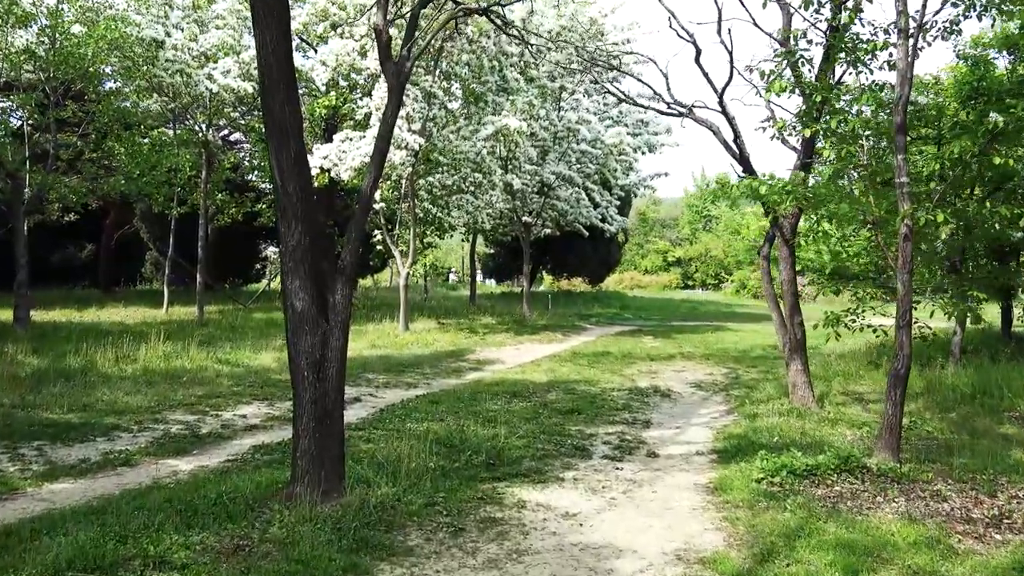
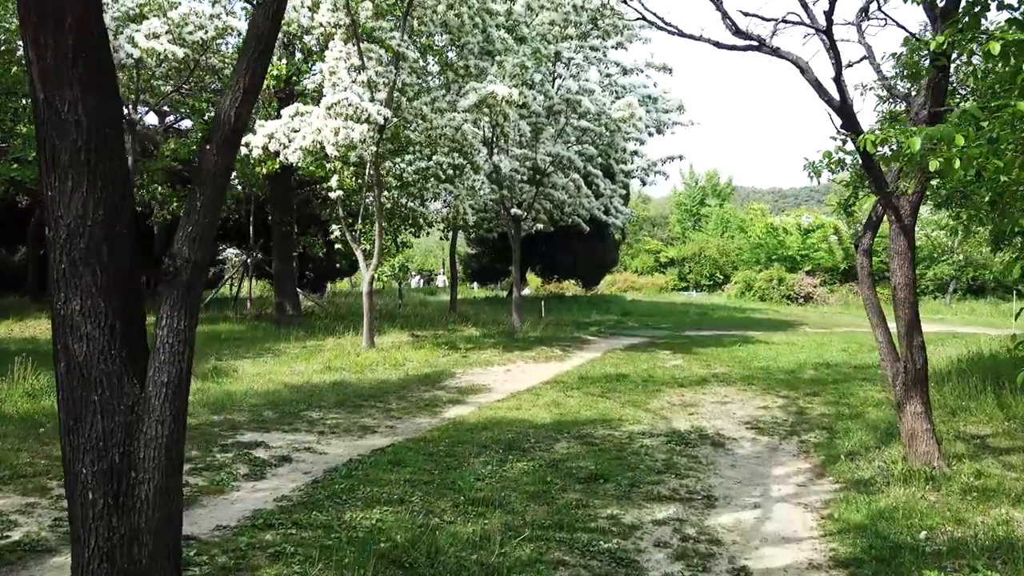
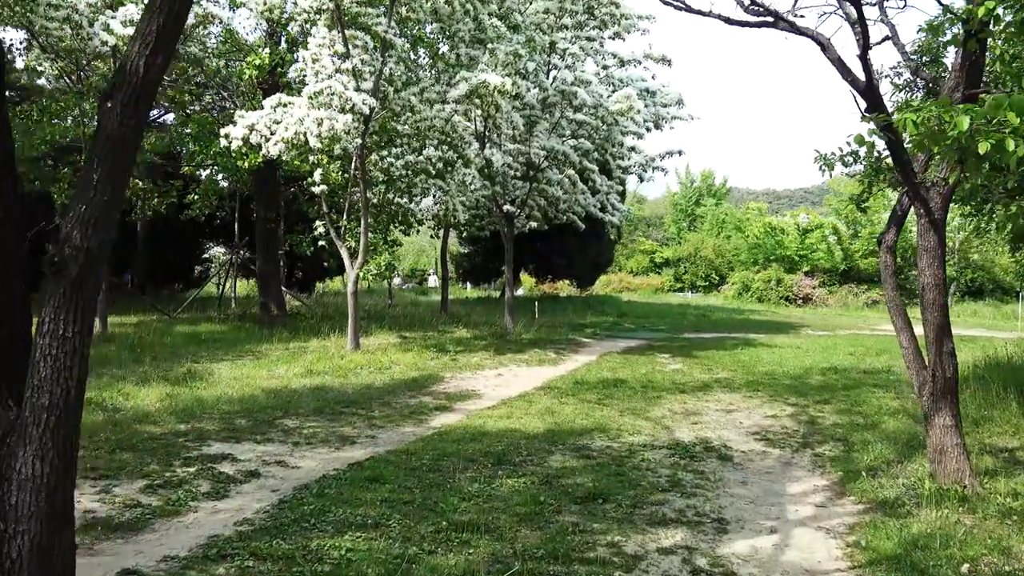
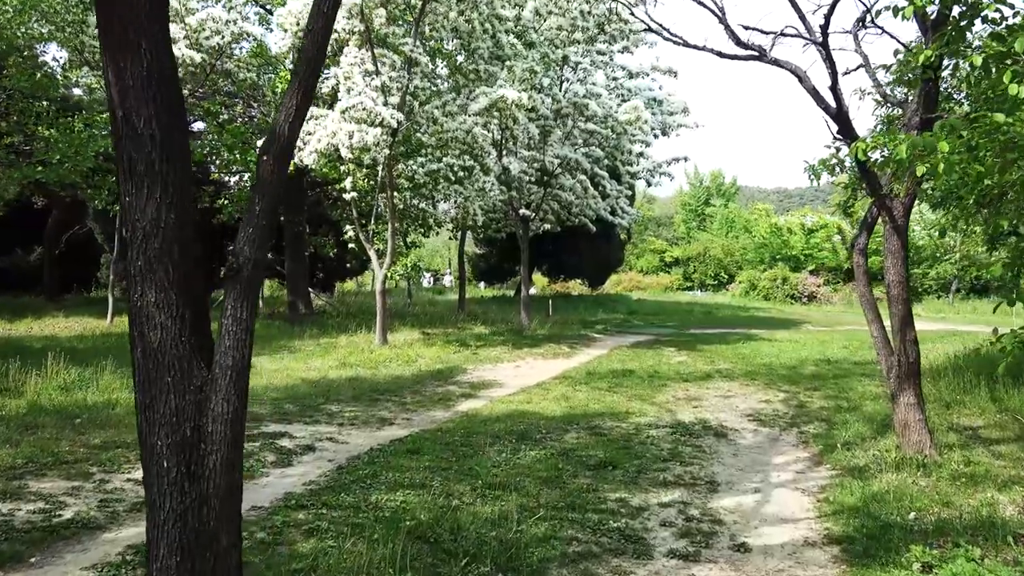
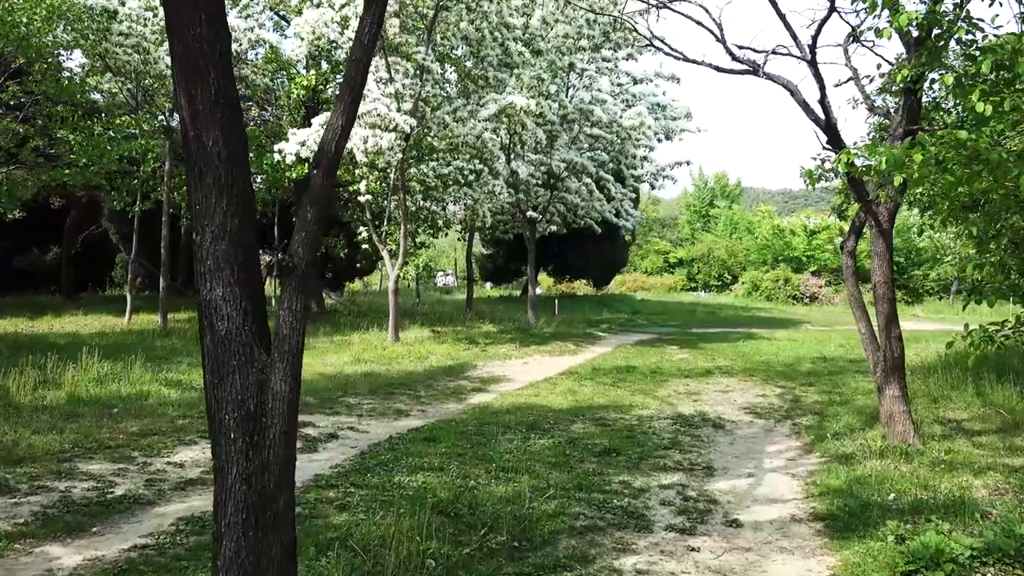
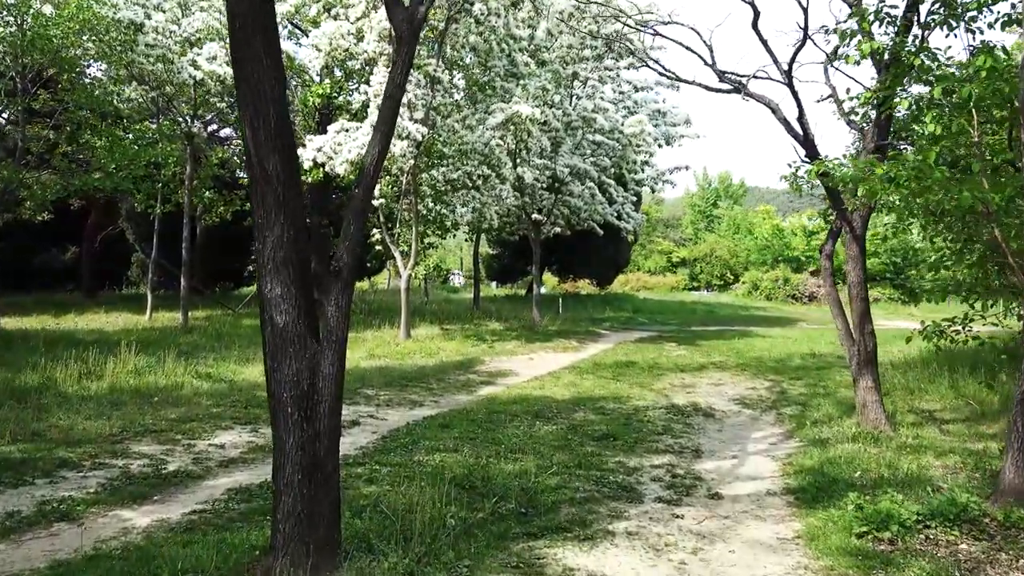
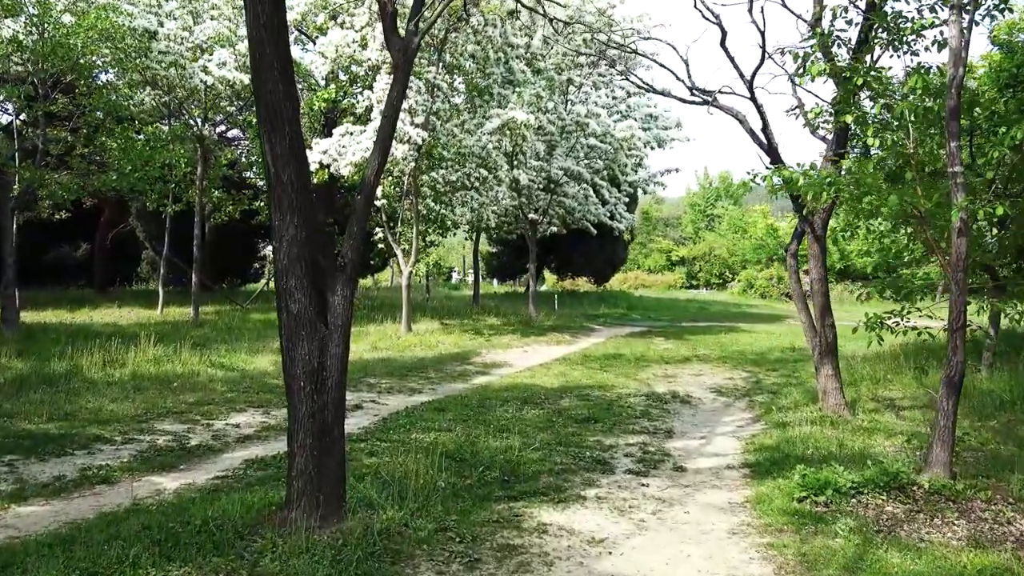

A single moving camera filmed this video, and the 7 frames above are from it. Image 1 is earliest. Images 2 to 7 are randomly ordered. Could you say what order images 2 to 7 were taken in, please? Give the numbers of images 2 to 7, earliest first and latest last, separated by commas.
7, 6, 5, 4, 2, 3
